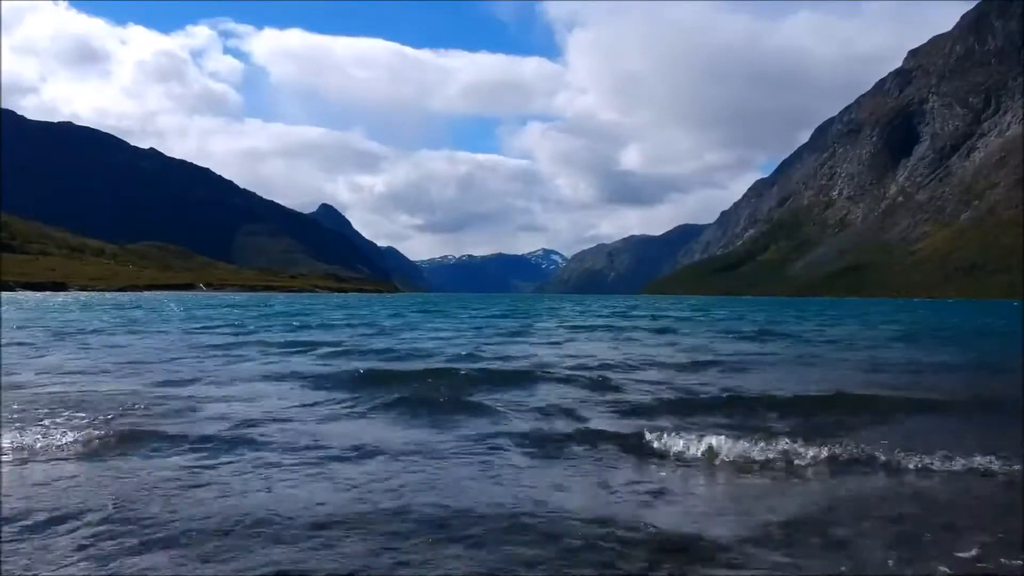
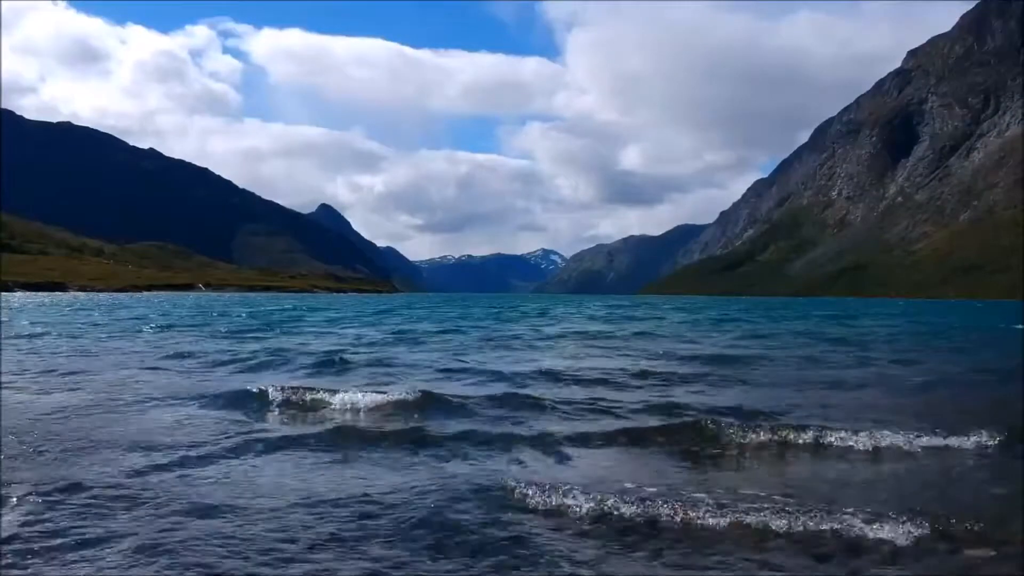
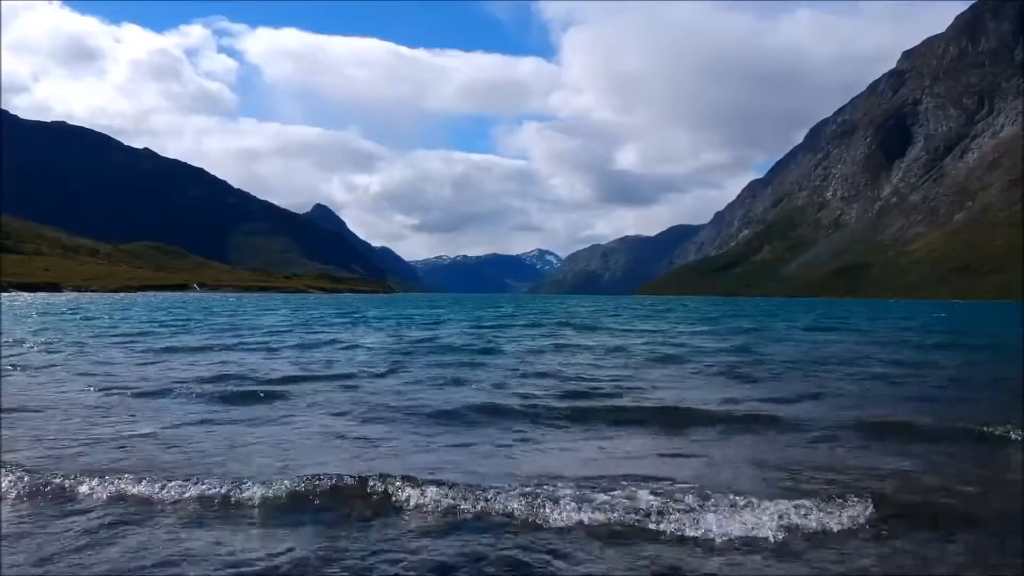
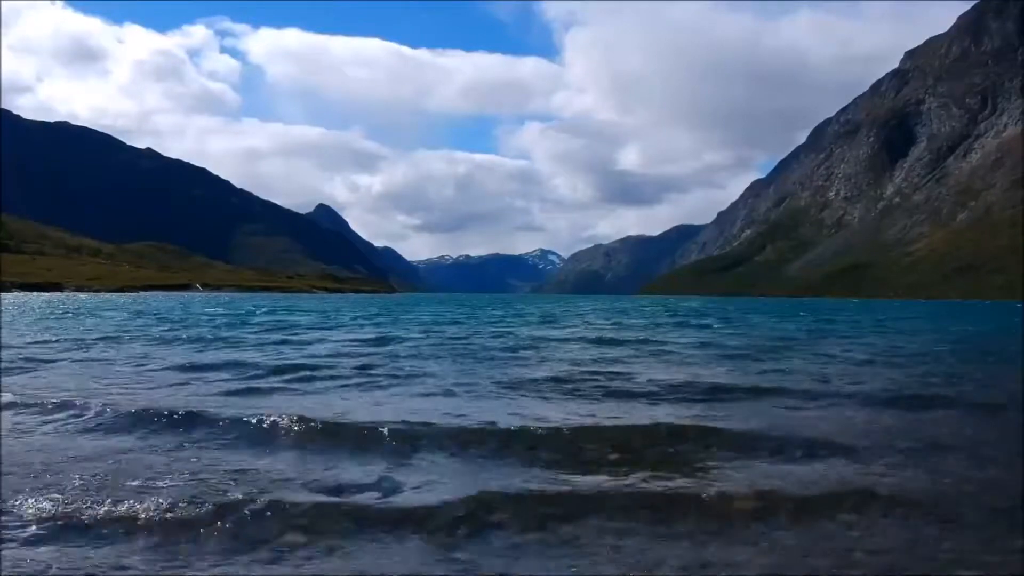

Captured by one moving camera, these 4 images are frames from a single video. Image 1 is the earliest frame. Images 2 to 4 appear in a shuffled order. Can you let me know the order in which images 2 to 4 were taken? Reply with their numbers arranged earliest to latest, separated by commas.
2, 4, 3
